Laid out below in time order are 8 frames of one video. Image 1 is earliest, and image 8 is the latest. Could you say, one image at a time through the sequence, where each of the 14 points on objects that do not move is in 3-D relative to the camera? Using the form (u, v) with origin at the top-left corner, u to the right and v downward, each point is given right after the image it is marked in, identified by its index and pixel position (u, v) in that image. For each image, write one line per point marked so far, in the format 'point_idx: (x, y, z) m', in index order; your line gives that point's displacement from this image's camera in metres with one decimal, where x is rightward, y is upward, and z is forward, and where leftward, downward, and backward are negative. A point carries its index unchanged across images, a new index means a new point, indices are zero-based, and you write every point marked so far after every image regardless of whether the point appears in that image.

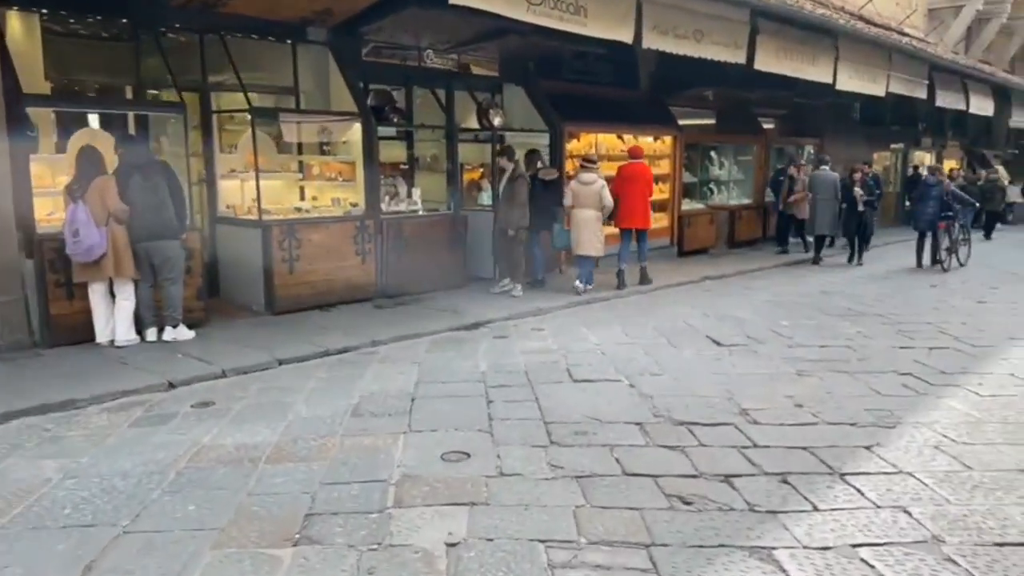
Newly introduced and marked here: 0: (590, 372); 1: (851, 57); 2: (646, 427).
0: (+0.6, -0.6, +5.7) m
1: (+6.2, +4.2, +14.2) m
2: (+0.8, -0.8, +4.5) m
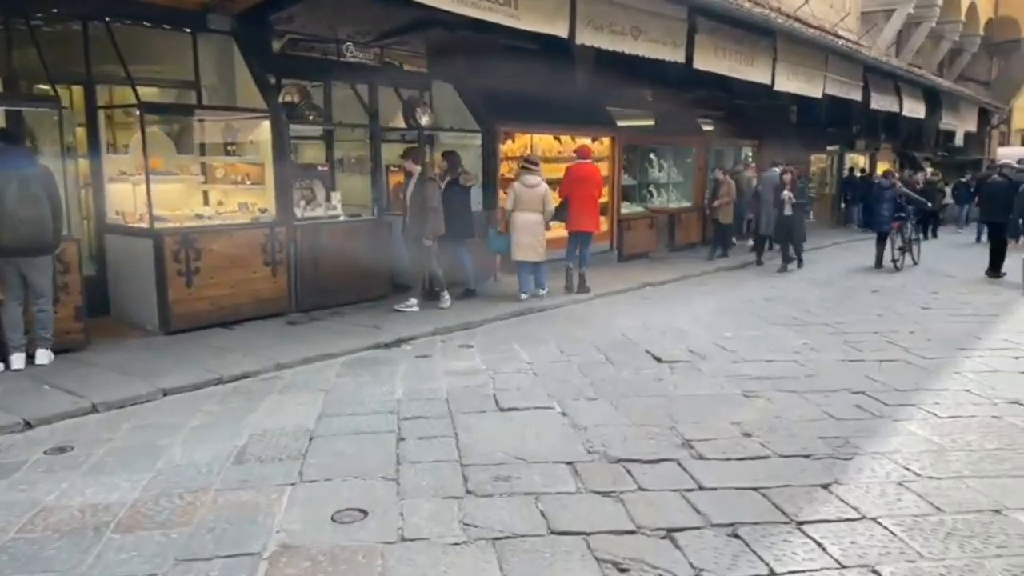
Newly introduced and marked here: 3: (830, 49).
0: (0.0, -0.7, +5.1) m
1: (+5.0, +4.1, +14.0) m
2: (+0.3, -0.9, +3.9) m
3: (+6.1, +4.6, +15.0) m
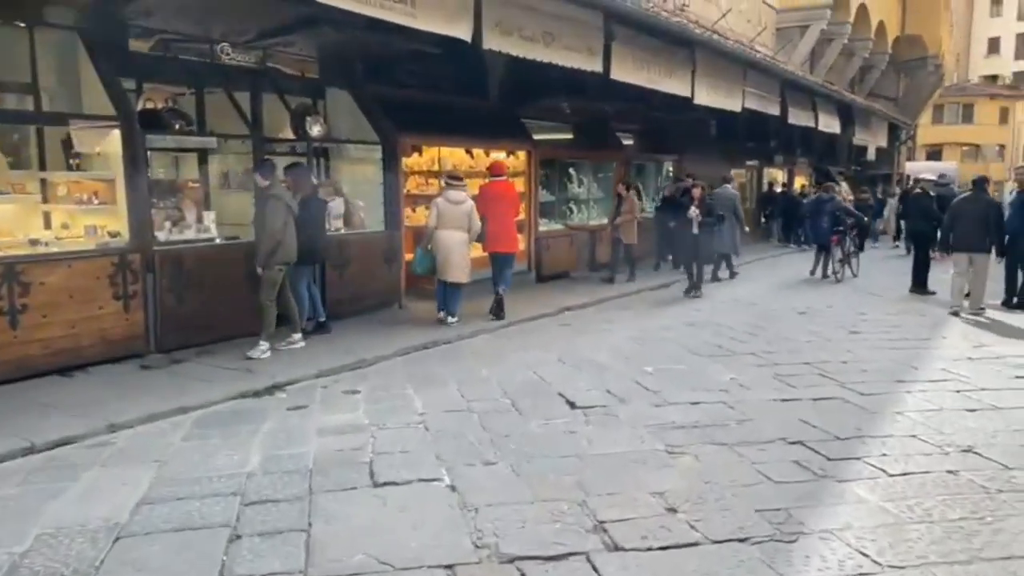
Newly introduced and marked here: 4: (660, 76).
0: (-0.6, -1.0, +4.2) m
1: (+3.4, +3.8, +13.6) m
2: (-0.2, -1.1, +3.0) m
3: (+4.5, +4.3, +14.7) m
4: (+2.3, +3.3, +12.1) m
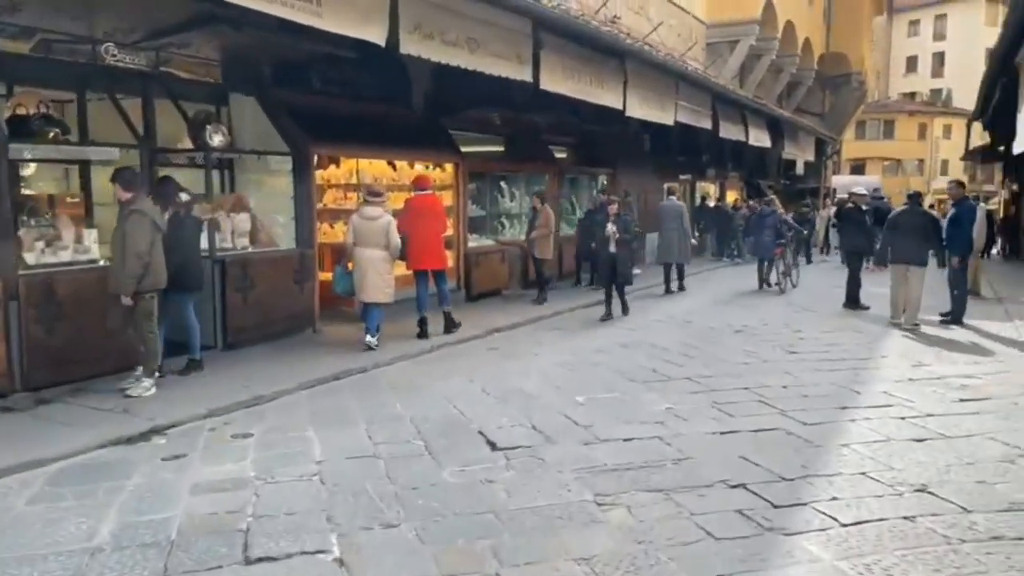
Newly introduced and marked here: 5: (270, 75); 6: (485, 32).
0: (-1.1, -1.1, +3.6) m
1: (+2.2, +3.5, +13.3) m
2: (-0.6, -1.2, +2.4) m
3: (+3.1, +4.0, +14.5) m
4: (+1.2, +3.1, +11.7) m
5: (-2.7, +2.4, +8.8) m
6: (-0.3, +3.0, +9.2) m
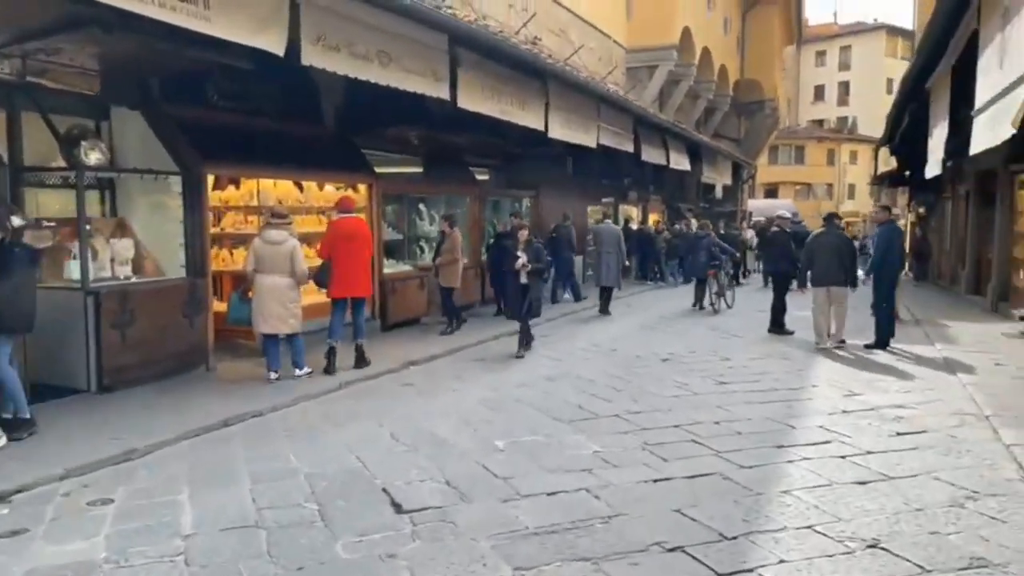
0: (-1.4, -1.3, +2.9) m
1: (+0.8, +3.1, +13.0) m
2: (-0.8, -1.4, +1.8) m
3: (+1.6, +3.5, +14.3) m
4: (0.0, +2.7, +11.3) m
5: (-3.6, +2.1, +8.0) m
6: (-1.3, +2.7, +8.7) m
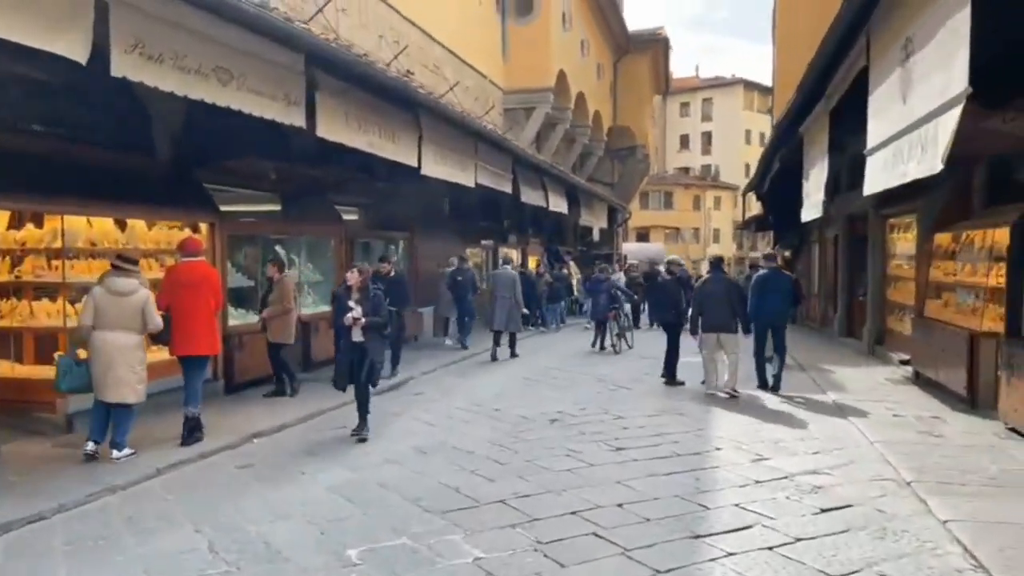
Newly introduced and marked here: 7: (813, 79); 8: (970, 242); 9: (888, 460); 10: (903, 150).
0: (-1.8, -1.5, +1.5) m
1: (-1.2, +2.3, +12.1) m
2: (-1.0, -1.5, +0.5) m
3: (-0.6, +2.7, +13.5) m
4: (-1.7, +2.0, +10.3) m
5: (-4.8, +1.5, +6.4) m
6: (-2.6, +2.2, +7.4) m
7: (+3.7, +2.6, +9.6) m
8: (+5.5, +0.6, +9.3) m
9: (+2.9, -1.3, +6.0) m
10: (+3.0, +1.0, +5.9) m
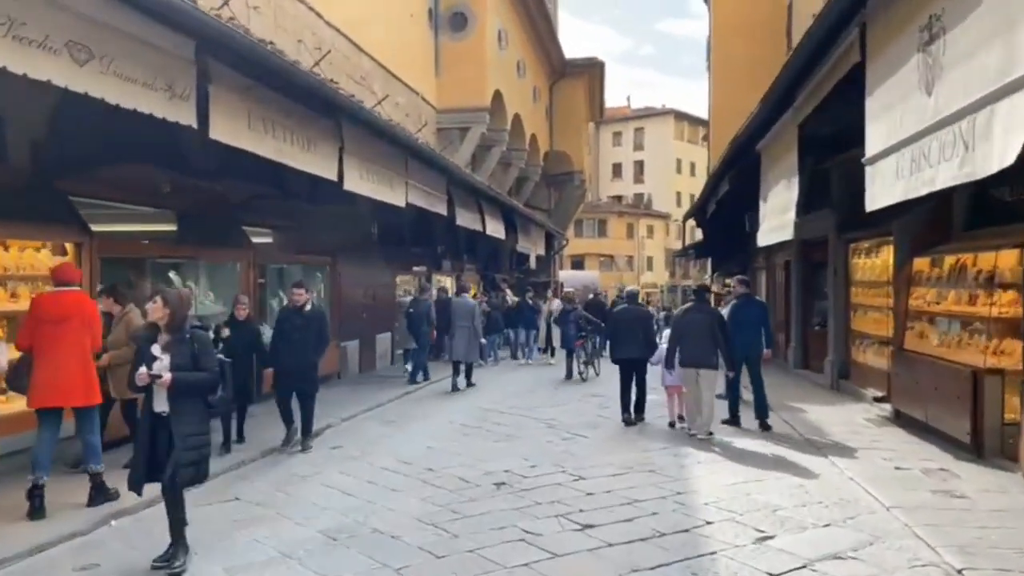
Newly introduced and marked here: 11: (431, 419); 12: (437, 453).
0: (-1.8, -1.5, 0.0) m
1: (-2.1, +1.9, +10.7) m
2: (-0.9, -1.5, -1.0) m
3: (-1.6, +2.2, +12.1) m
4: (-2.5, +1.6, +8.8) m
5: (-5.2, +1.3, +4.7) m
6: (-3.1, +1.9, +5.9) m
7: (+3.0, +2.2, +8.6) m
8: (+4.8, +0.2, +8.5) m
9: (+2.5, -1.5, +4.8) m
10: (+2.6, +0.8, +4.8) m
11: (-1.0, -1.6, +9.4) m
12: (-0.7, -1.6, +7.3) m
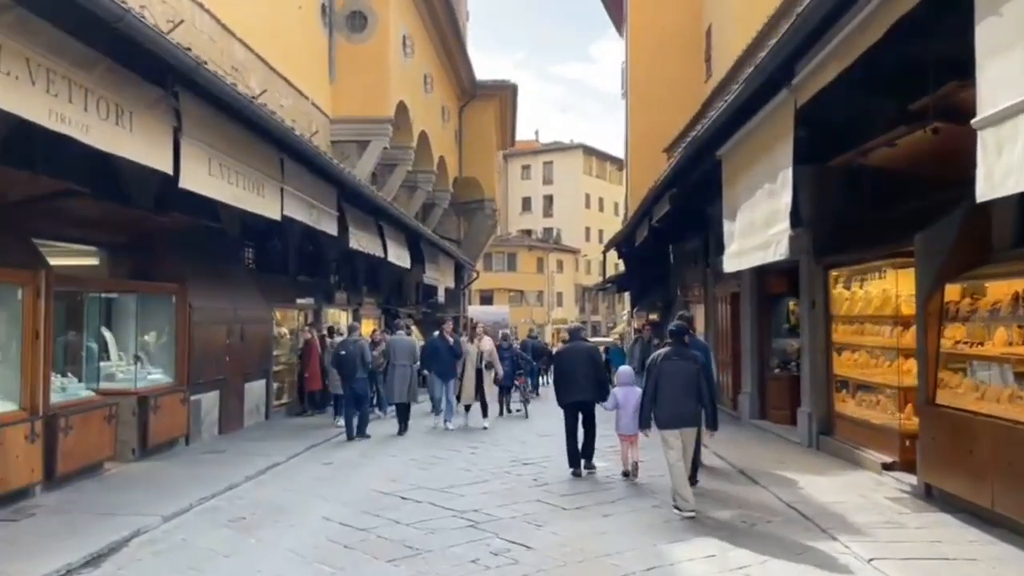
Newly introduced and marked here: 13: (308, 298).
0: (-1.4, -1.4, -2.9) m
1: (-3.1, +1.5, +7.8) m
2: (-0.5, -1.4, -3.8) m
3: (-2.7, +1.8, +9.3) m
4: (-3.2, +1.3, +5.9) m
5: (-5.4, +1.2, +1.4) m
6: (-3.5, +1.7, +3.0) m
7: (+2.3, +2.0, +6.4) m
8: (+4.1, -0.1, +6.4) m
9: (+2.2, -1.6, +2.4) m
10: (+2.3, +0.7, +2.5) m
11: (-1.8, -1.9, +6.5) m
12: (-1.3, -1.8, +4.5) m
13: (-4.1, -0.2, +15.6) m
